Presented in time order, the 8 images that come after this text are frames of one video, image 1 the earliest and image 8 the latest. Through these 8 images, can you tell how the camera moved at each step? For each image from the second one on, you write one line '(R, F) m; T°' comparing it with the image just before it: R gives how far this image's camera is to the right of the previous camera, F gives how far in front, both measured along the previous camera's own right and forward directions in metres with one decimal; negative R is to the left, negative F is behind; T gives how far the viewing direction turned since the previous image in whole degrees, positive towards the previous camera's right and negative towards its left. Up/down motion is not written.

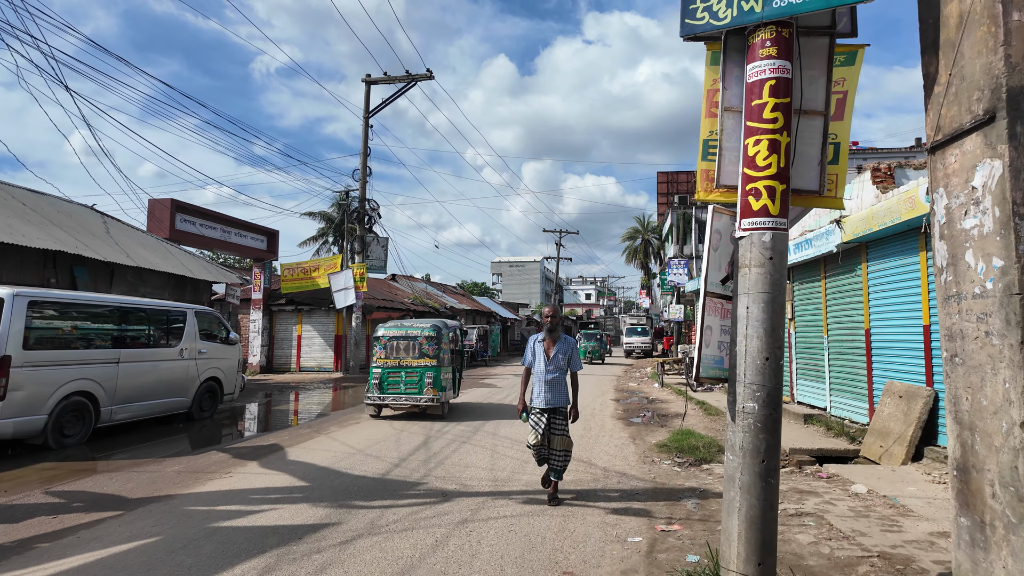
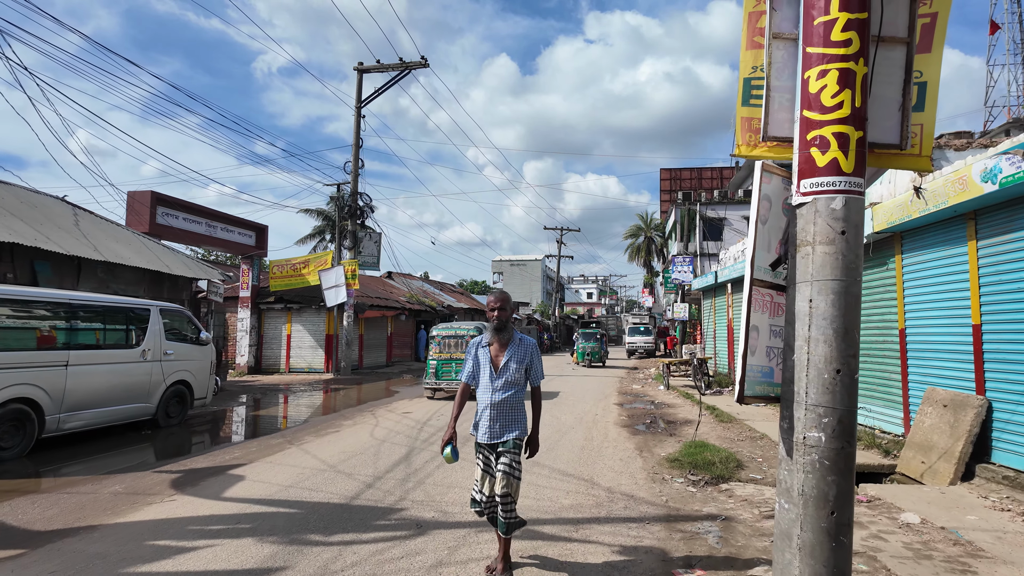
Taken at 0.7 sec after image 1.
(+0.1, +0.9) m; 0°
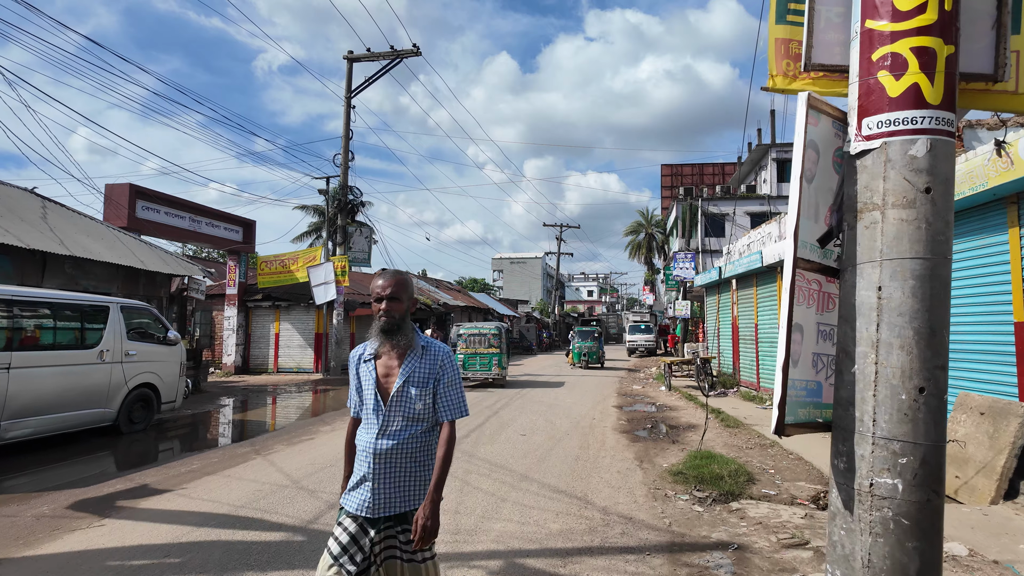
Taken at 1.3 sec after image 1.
(+0.2, +0.7) m; 0°
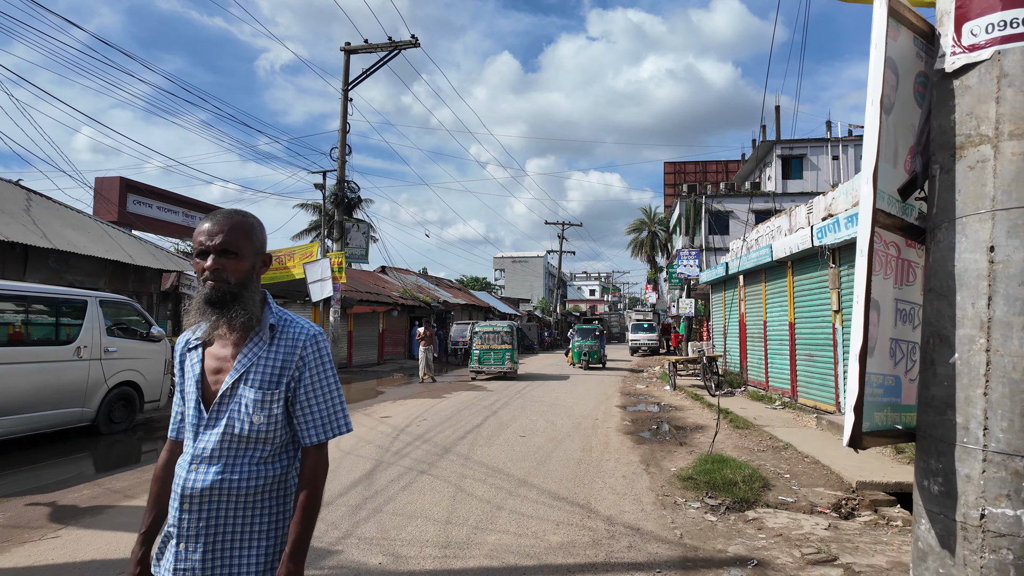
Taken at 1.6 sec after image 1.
(0.0, +0.4) m; 0°
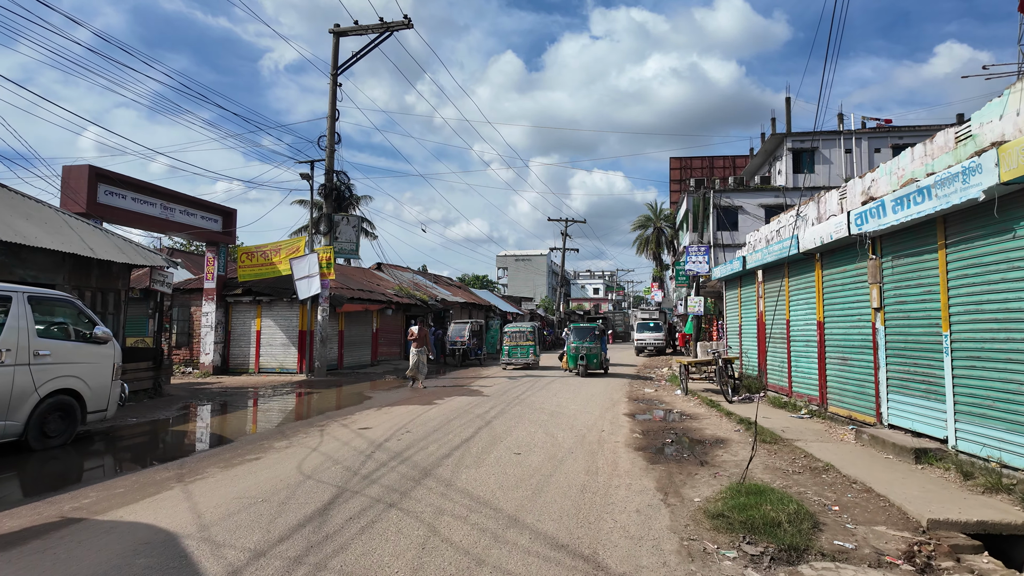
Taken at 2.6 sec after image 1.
(+0.1, +1.1) m; 0°
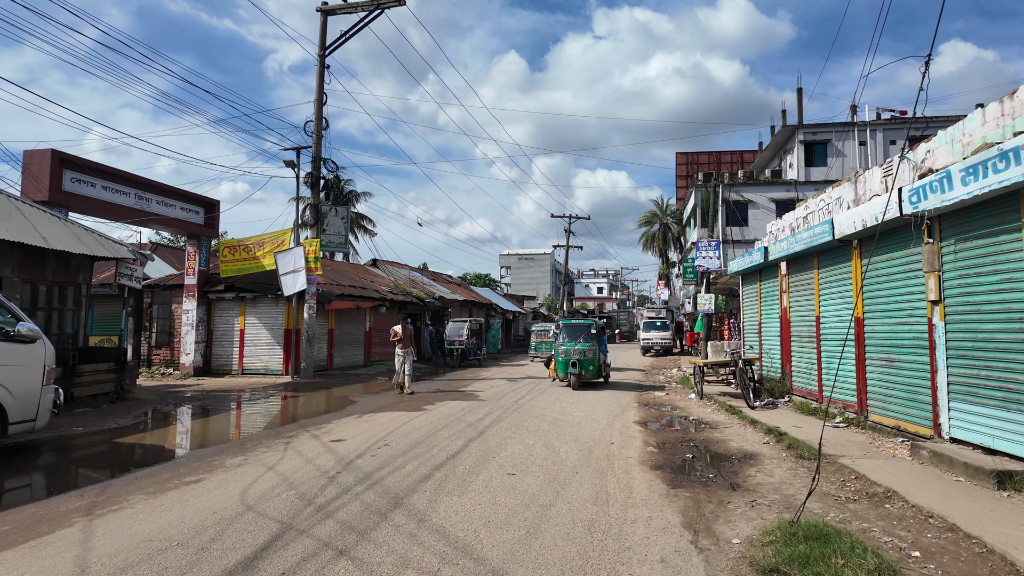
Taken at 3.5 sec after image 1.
(+0.1, +1.2) m; 0°
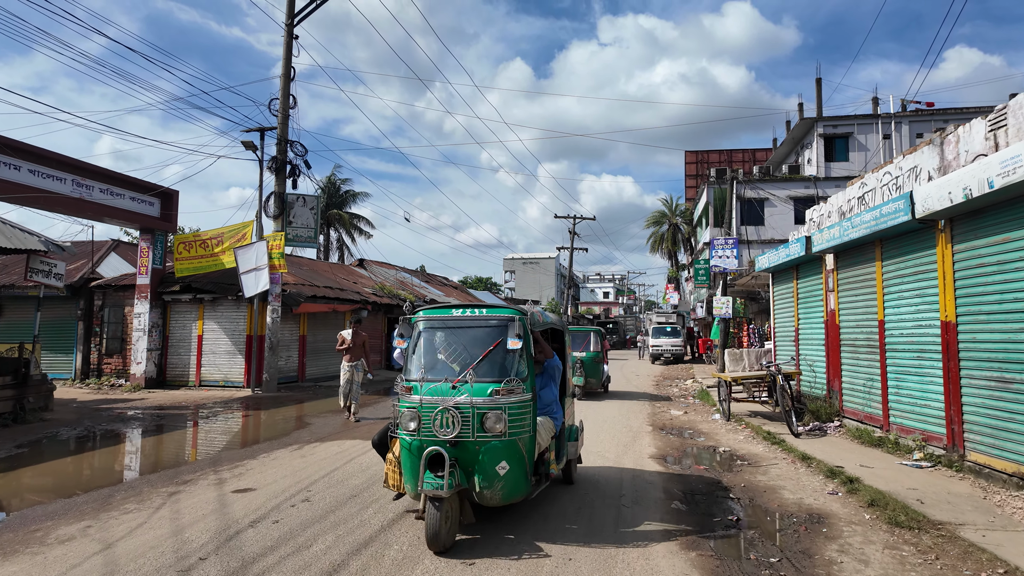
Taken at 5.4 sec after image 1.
(+0.3, +2.1) m; -1°
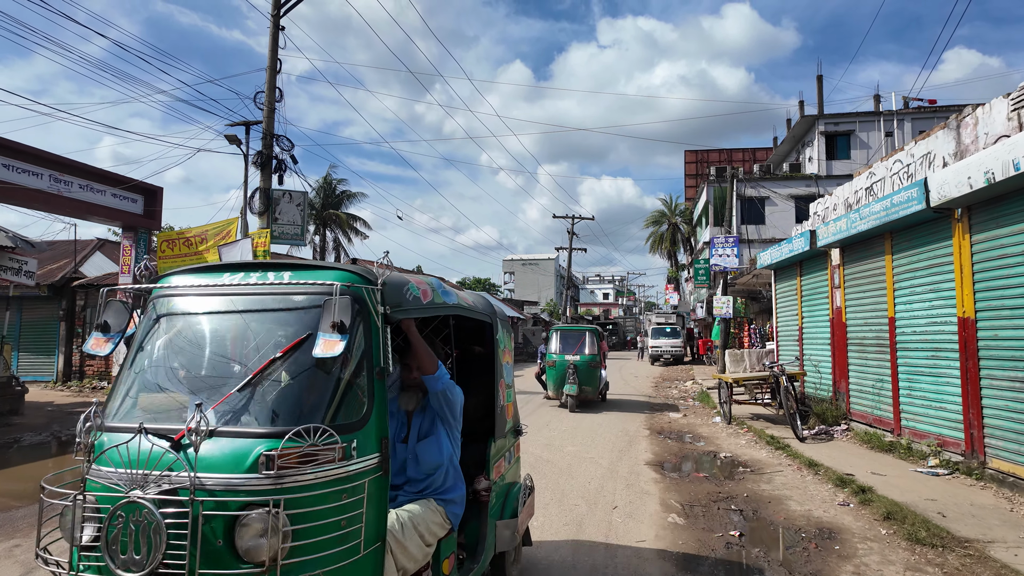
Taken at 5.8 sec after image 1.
(+0.2, +0.5) m; 0°
